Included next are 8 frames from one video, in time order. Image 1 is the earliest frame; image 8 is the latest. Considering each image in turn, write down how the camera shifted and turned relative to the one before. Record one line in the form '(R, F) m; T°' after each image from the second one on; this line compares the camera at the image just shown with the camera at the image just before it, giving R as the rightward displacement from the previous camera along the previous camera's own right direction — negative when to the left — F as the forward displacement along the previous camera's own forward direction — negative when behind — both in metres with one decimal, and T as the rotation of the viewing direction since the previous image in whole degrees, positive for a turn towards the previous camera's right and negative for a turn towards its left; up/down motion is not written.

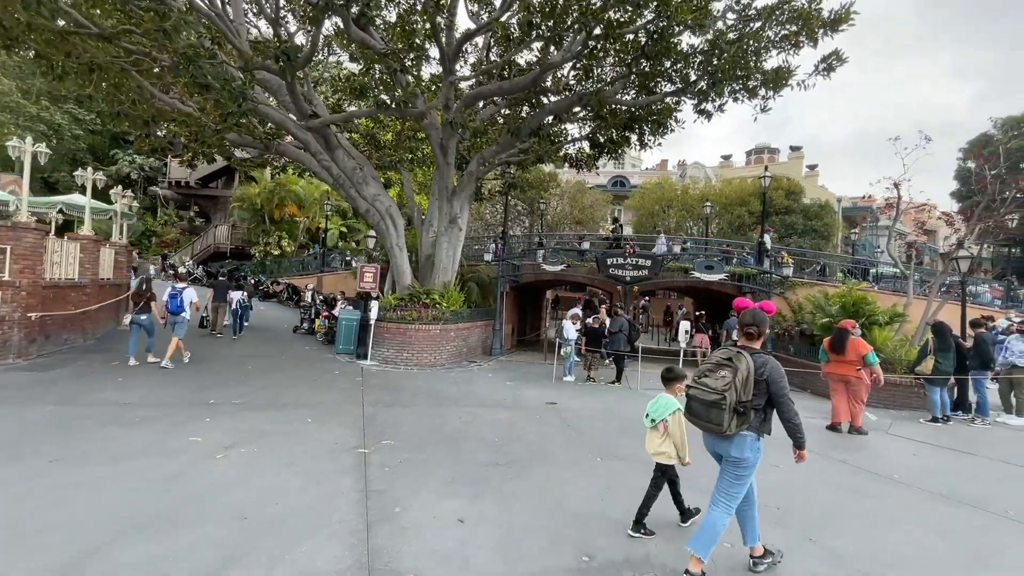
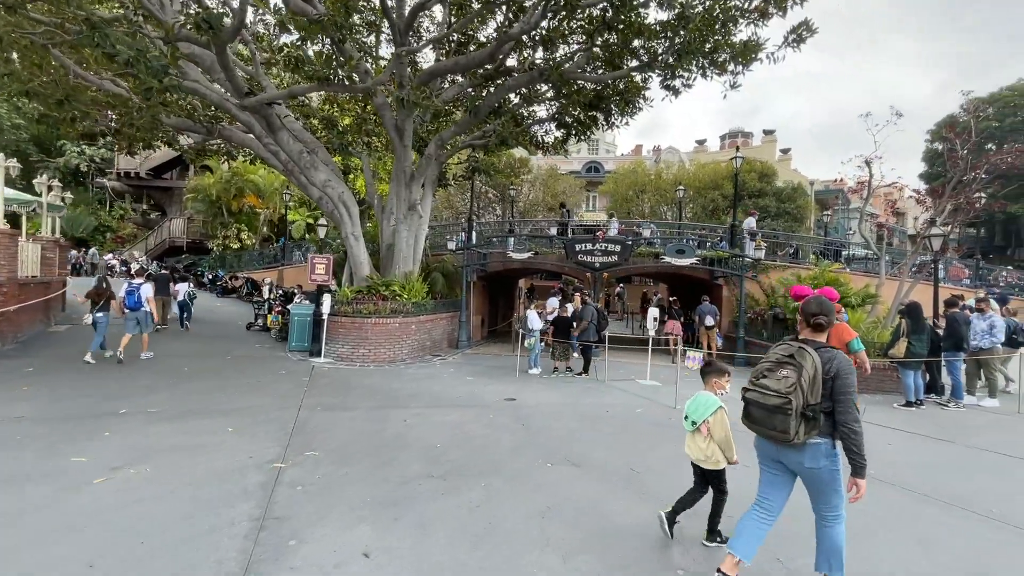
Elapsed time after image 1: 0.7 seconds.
(+0.5, +0.7) m; +2°
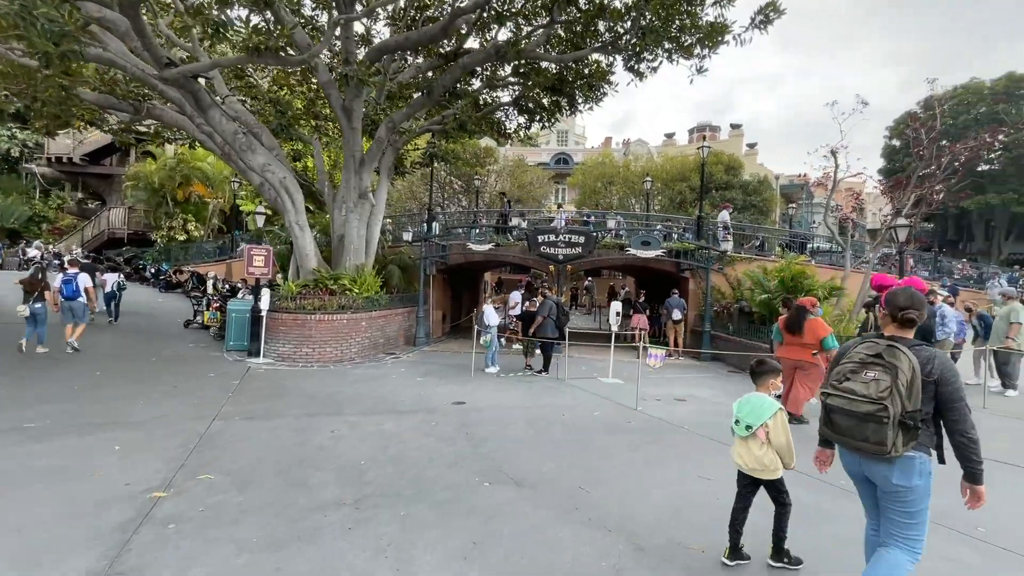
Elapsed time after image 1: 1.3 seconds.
(+0.4, +0.7) m; +3°
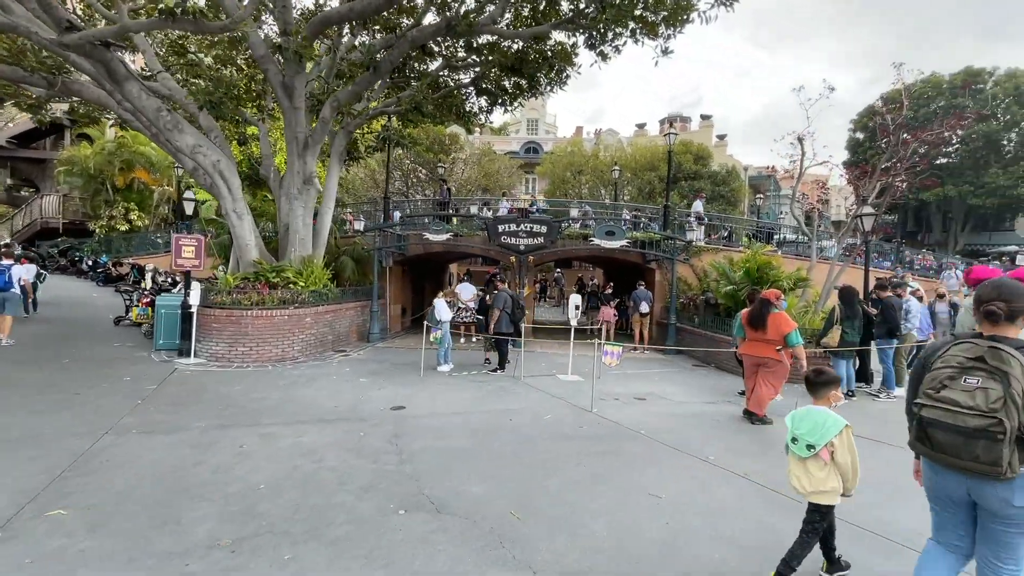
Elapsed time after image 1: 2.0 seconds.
(+0.5, +0.7) m; +3°
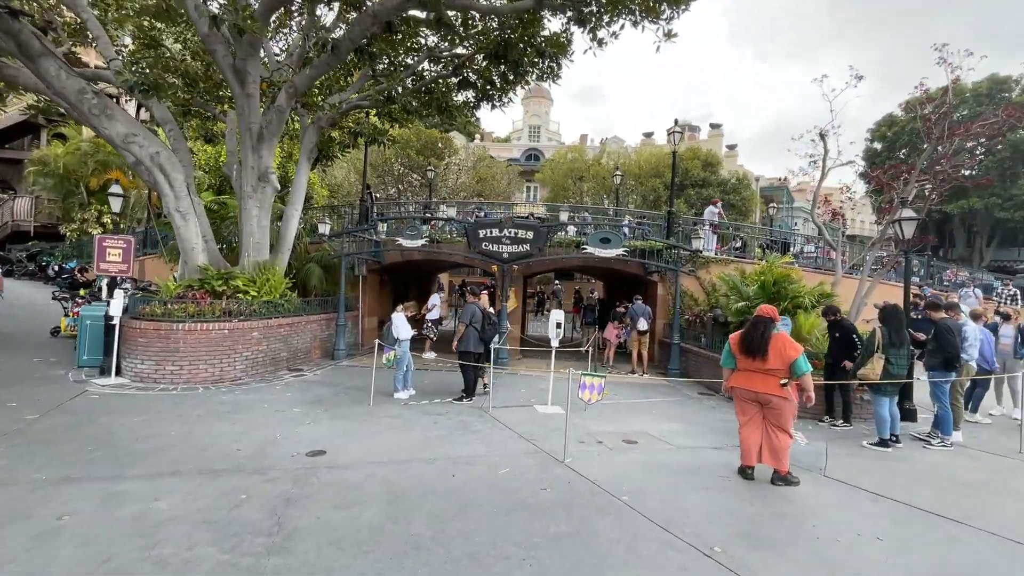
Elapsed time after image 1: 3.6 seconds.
(+0.7, +1.5) m; -1°
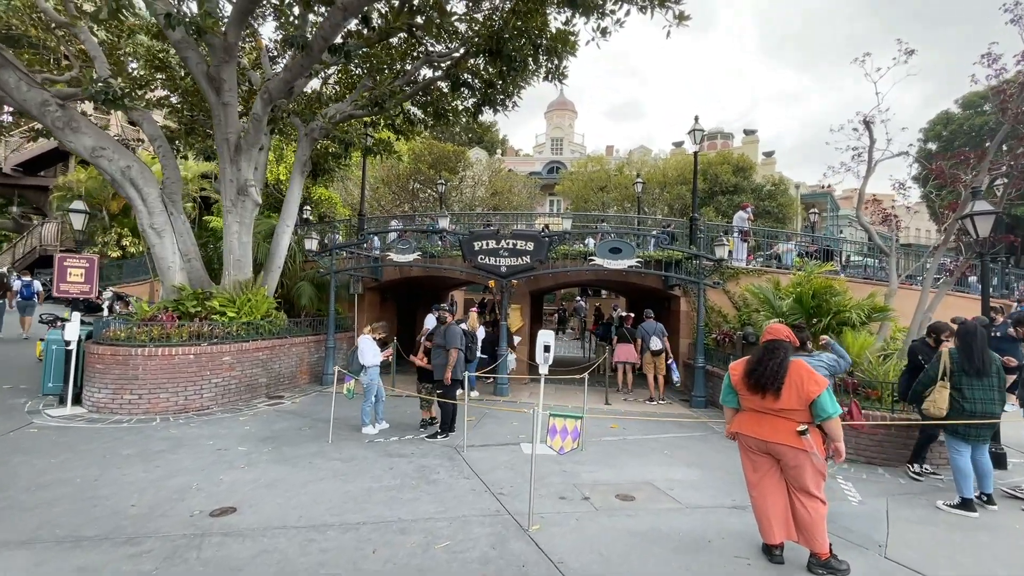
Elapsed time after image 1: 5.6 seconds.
(+0.8, +1.2) m; -4°
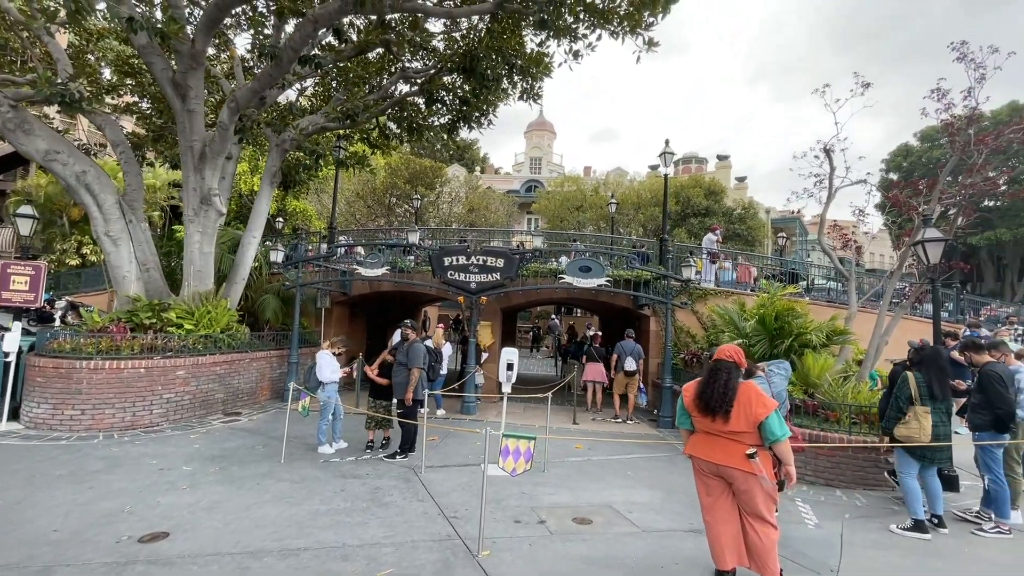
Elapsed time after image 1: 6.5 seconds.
(+0.2, +0.1) m; +2°
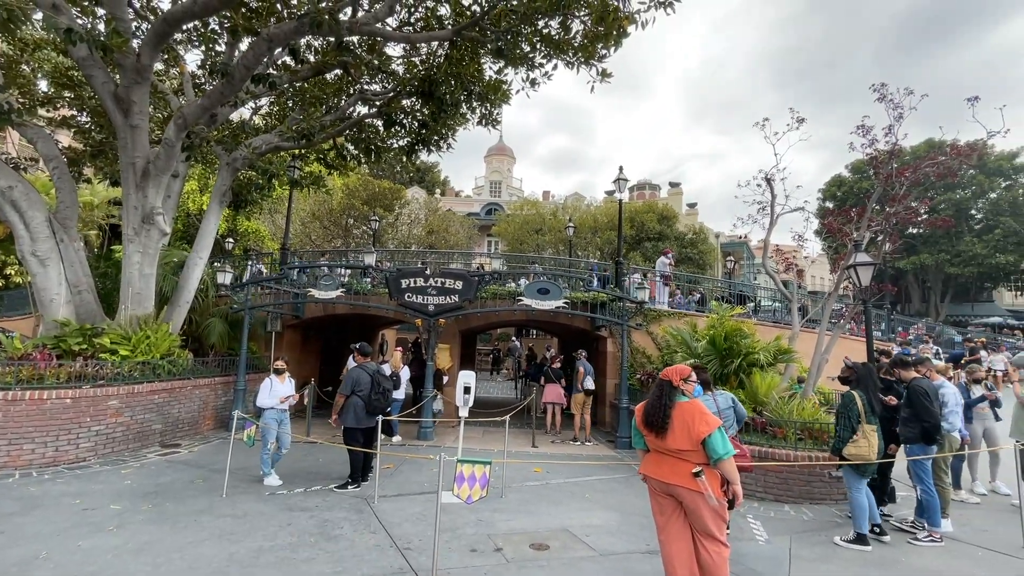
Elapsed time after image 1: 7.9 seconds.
(0.0, 0.0) m; +5°
